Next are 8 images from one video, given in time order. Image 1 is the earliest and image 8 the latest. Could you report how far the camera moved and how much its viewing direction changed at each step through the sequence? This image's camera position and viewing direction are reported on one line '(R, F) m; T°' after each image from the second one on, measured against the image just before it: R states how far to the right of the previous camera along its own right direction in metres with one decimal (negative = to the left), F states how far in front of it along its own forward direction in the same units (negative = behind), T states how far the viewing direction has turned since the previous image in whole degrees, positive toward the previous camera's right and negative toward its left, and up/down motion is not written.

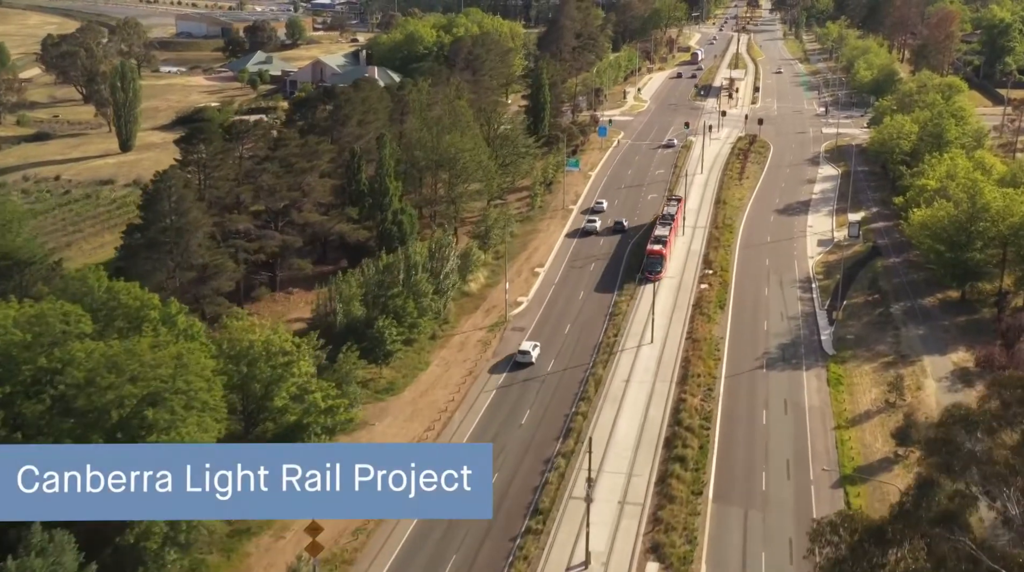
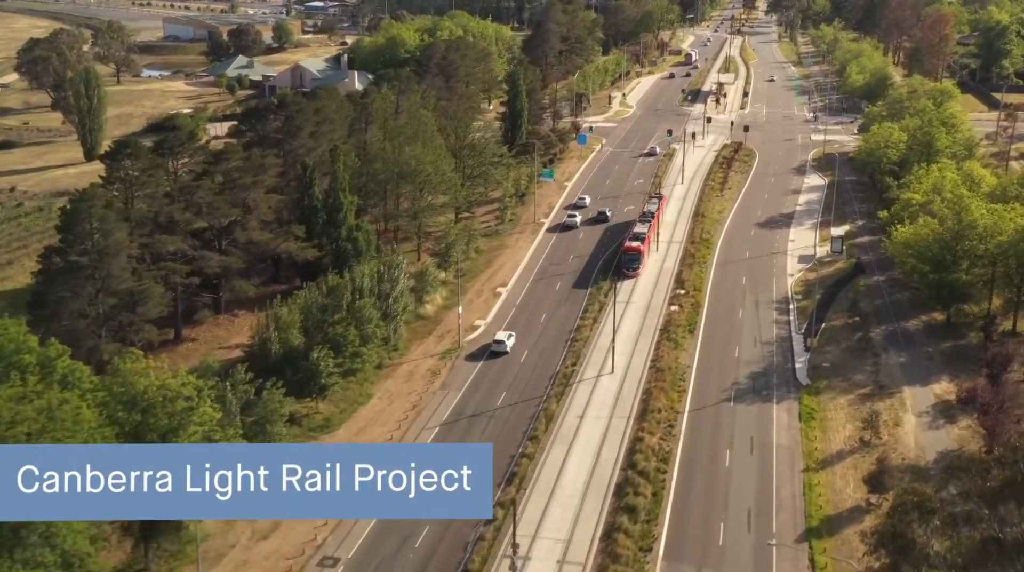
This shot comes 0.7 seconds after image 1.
(+2.3, +4.3) m; 0°
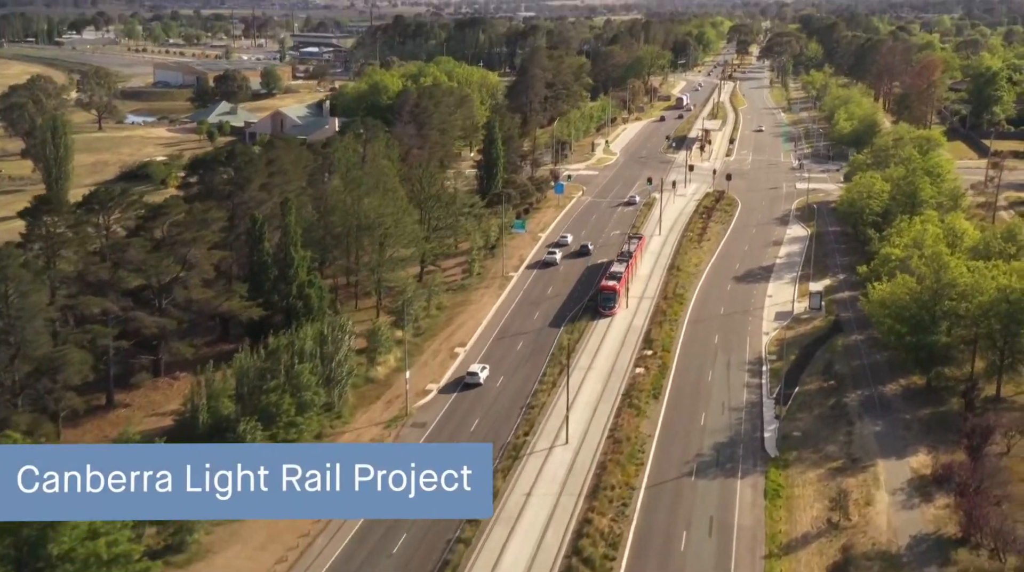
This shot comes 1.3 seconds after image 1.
(+2.2, +3.6) m; 0°
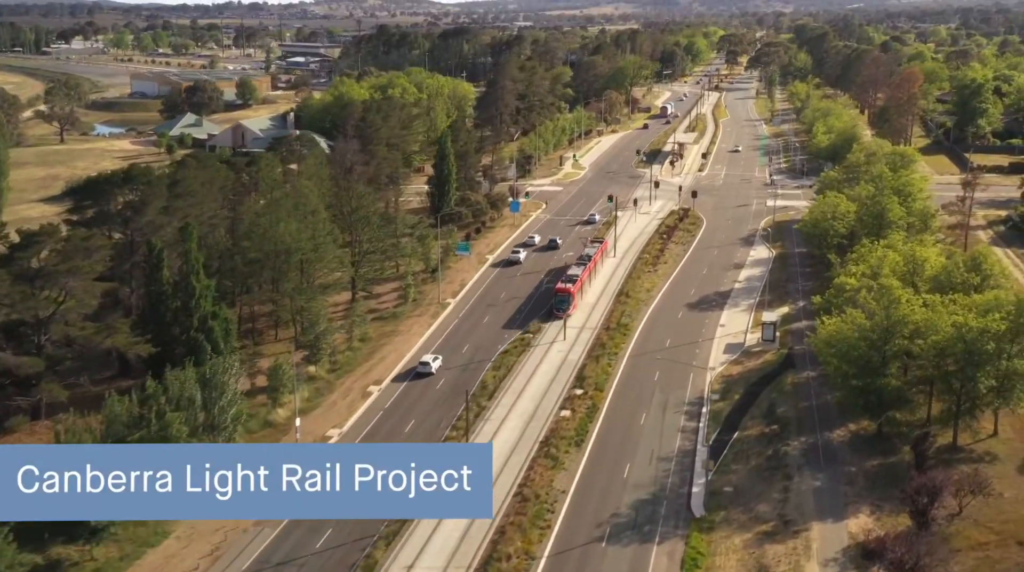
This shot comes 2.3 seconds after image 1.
(+4.0, +5.7) m; 0°
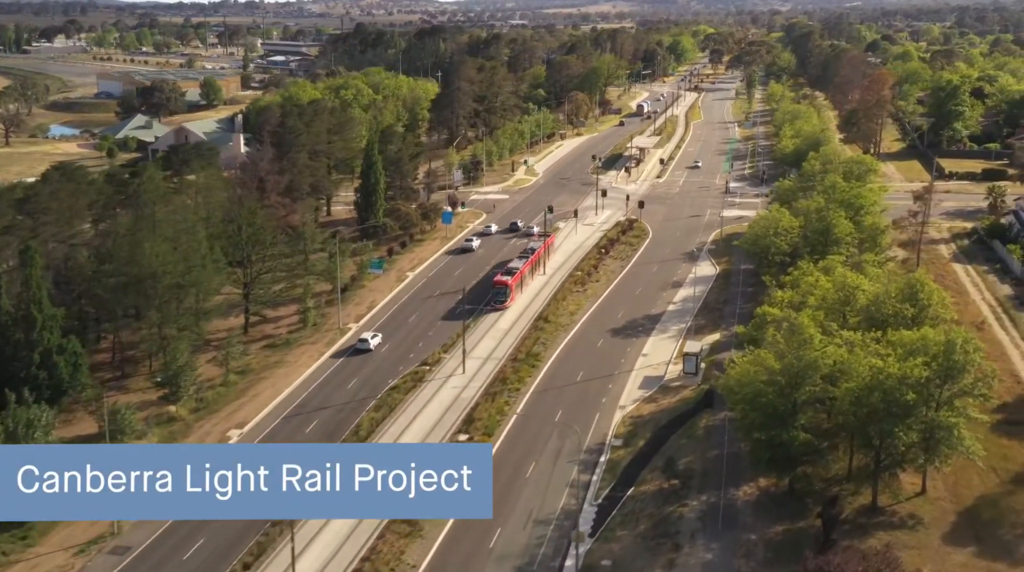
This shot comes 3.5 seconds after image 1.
(+5.3, +7.0) m; 0°
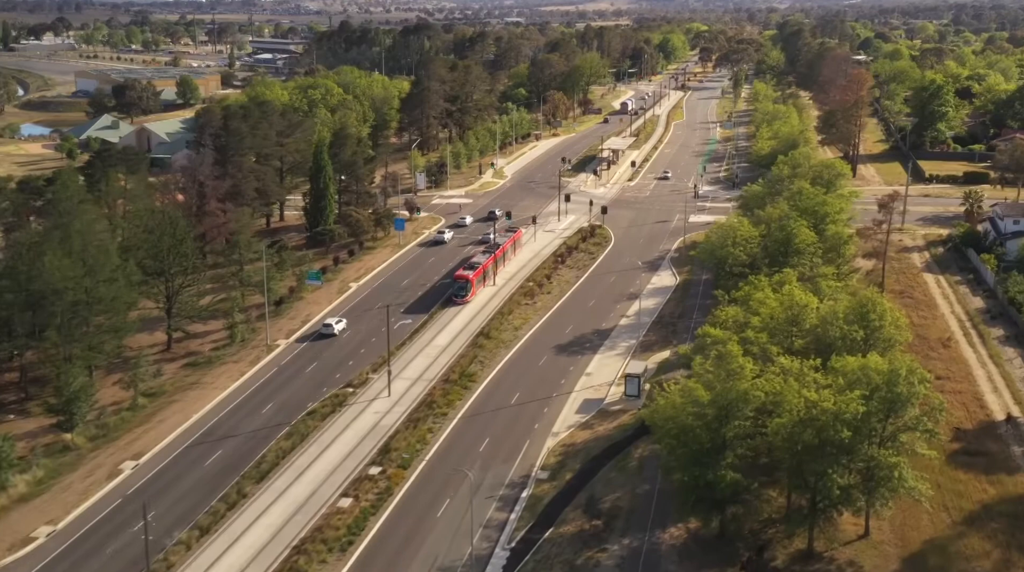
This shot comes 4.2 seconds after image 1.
(+3.3, +4.2) m; 0°
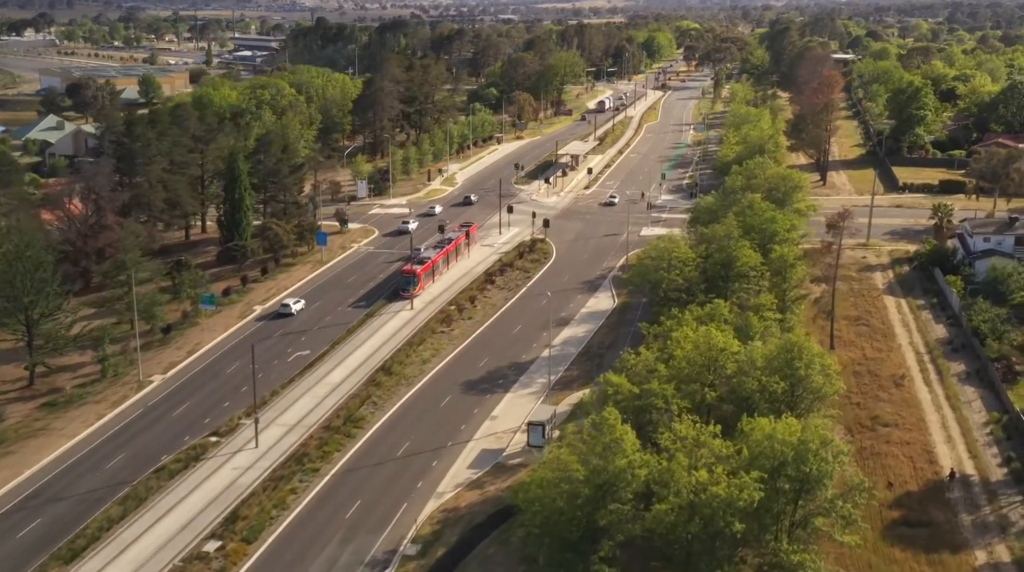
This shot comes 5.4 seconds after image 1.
(+4.6, +7.5) m; 0°
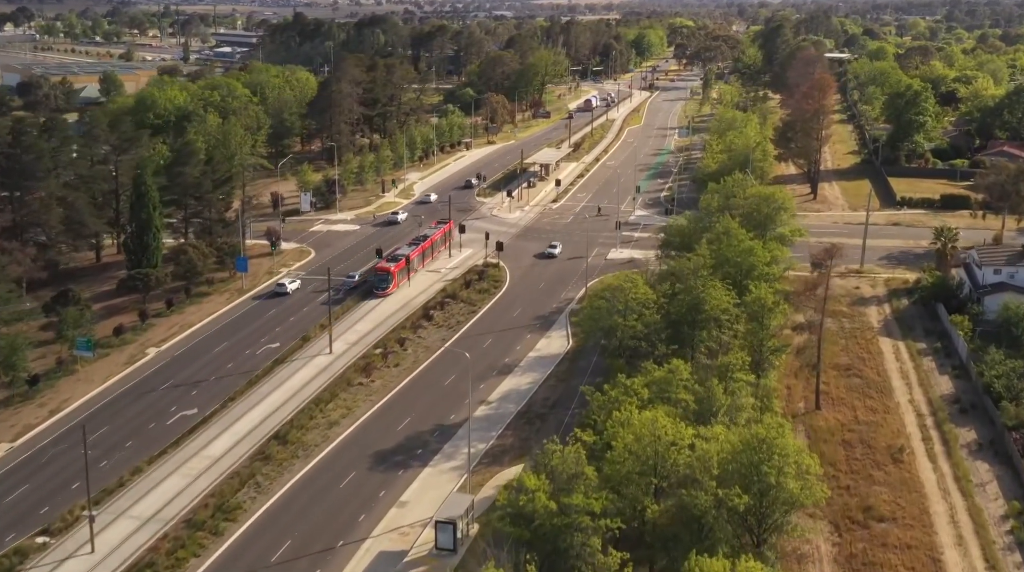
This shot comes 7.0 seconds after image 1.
(+3.1, +10.8) m; 0°
